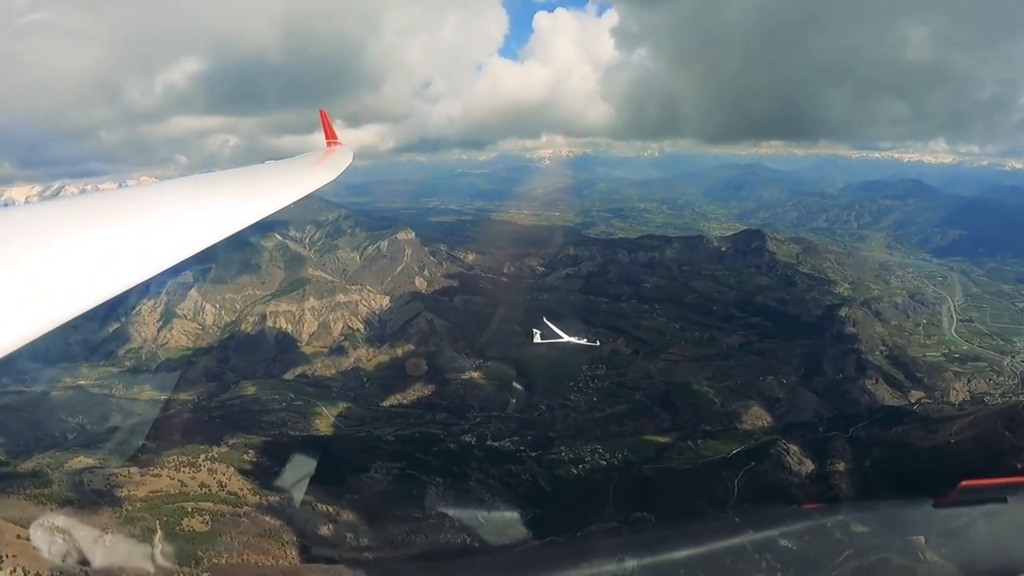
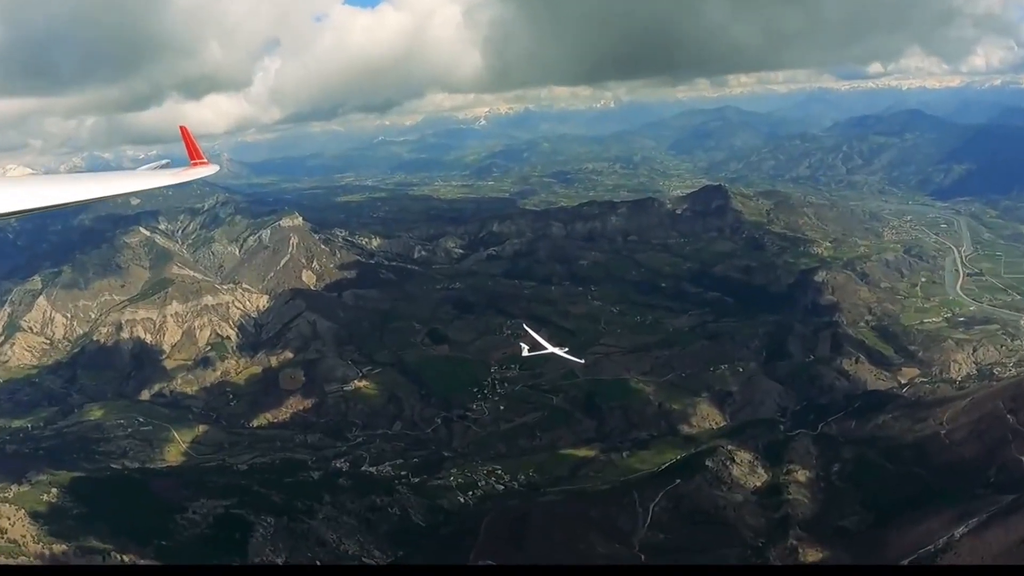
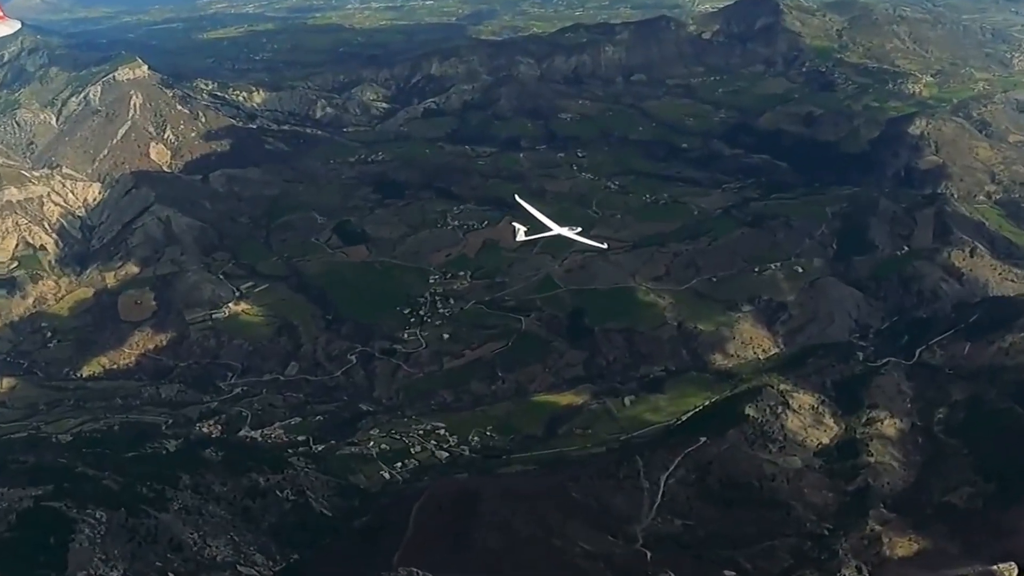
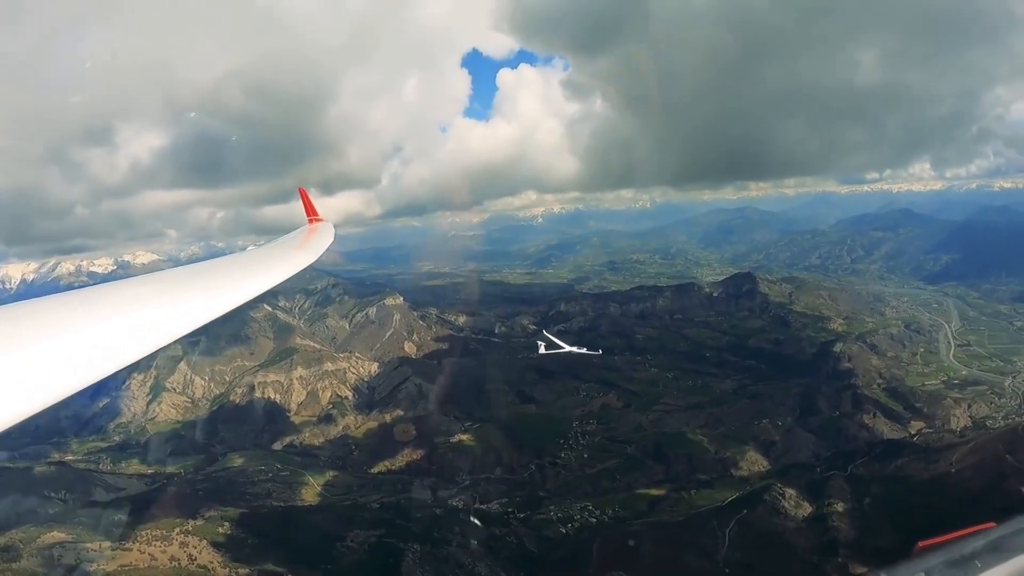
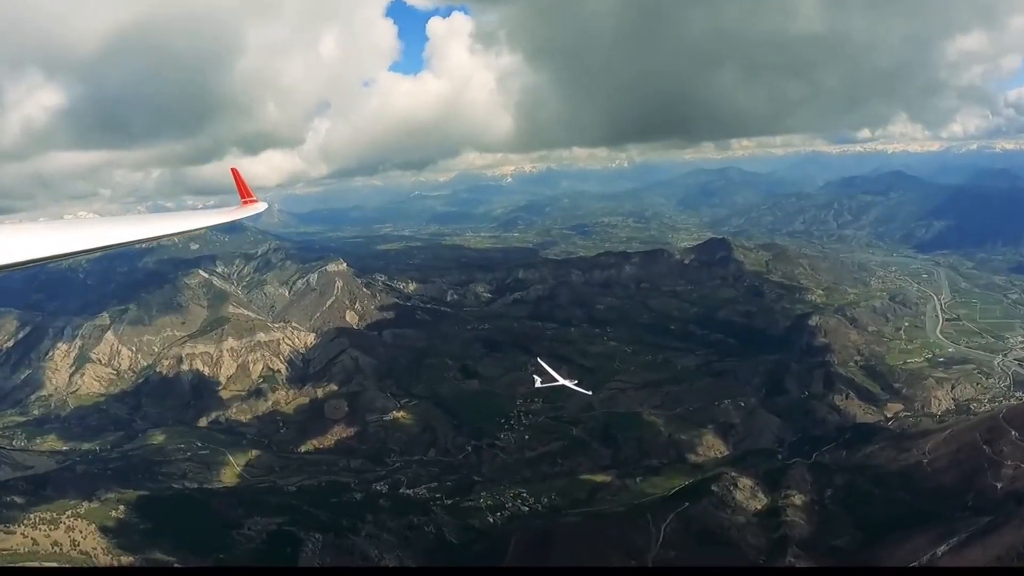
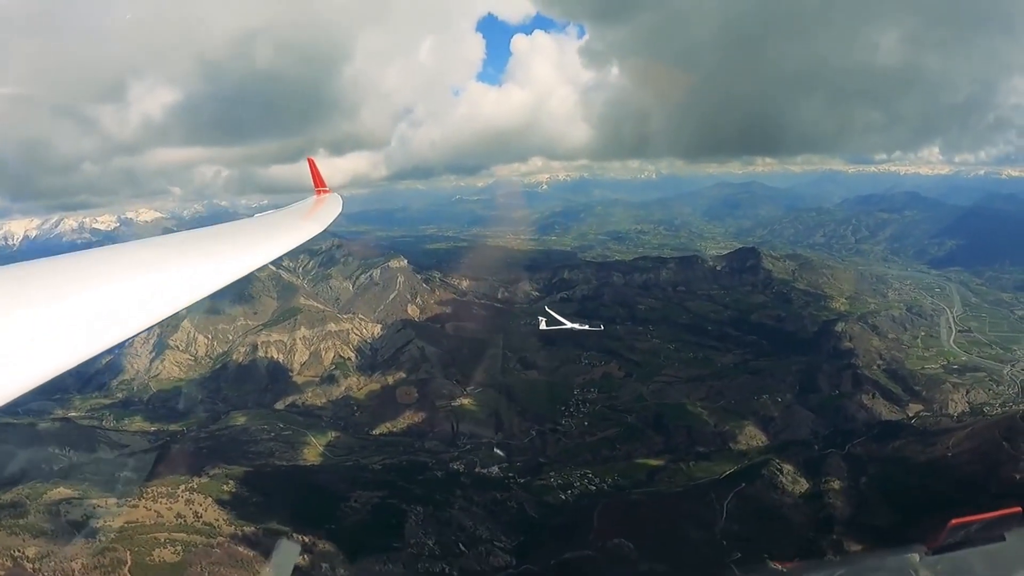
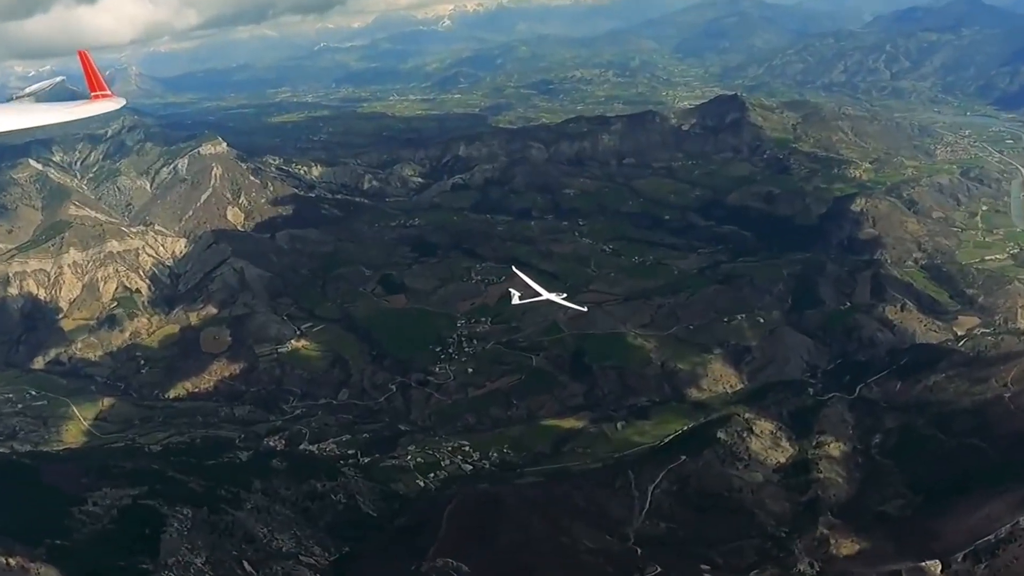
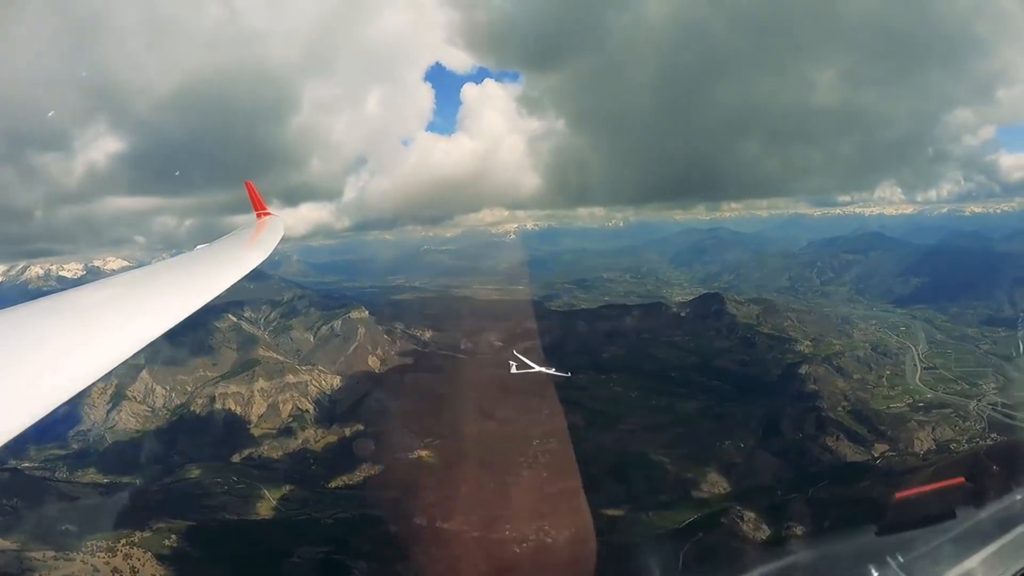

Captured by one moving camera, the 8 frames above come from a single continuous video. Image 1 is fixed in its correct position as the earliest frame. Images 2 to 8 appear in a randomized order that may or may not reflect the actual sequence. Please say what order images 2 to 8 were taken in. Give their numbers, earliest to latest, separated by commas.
6, 4, 8, 5, 2, 7, 3
